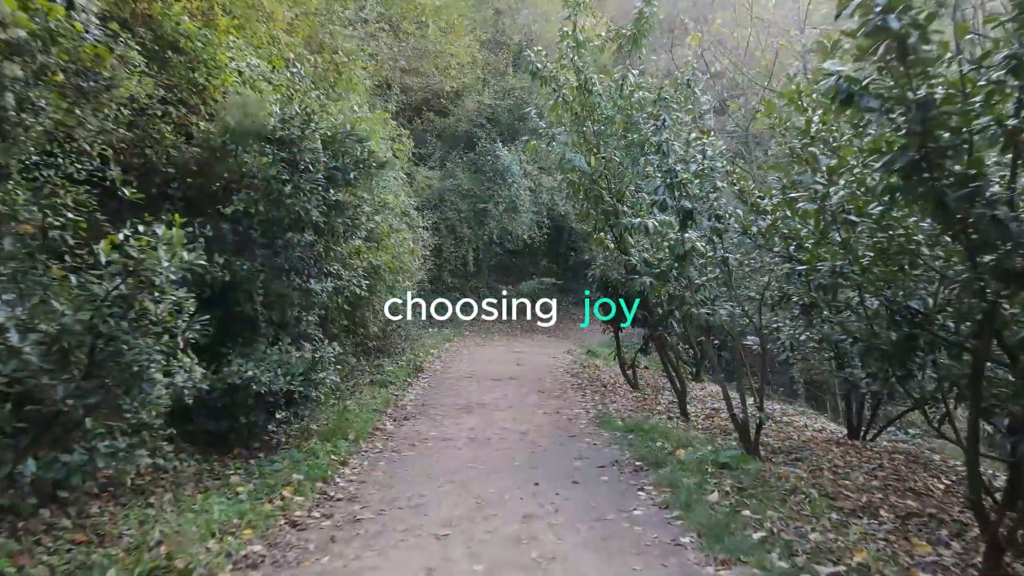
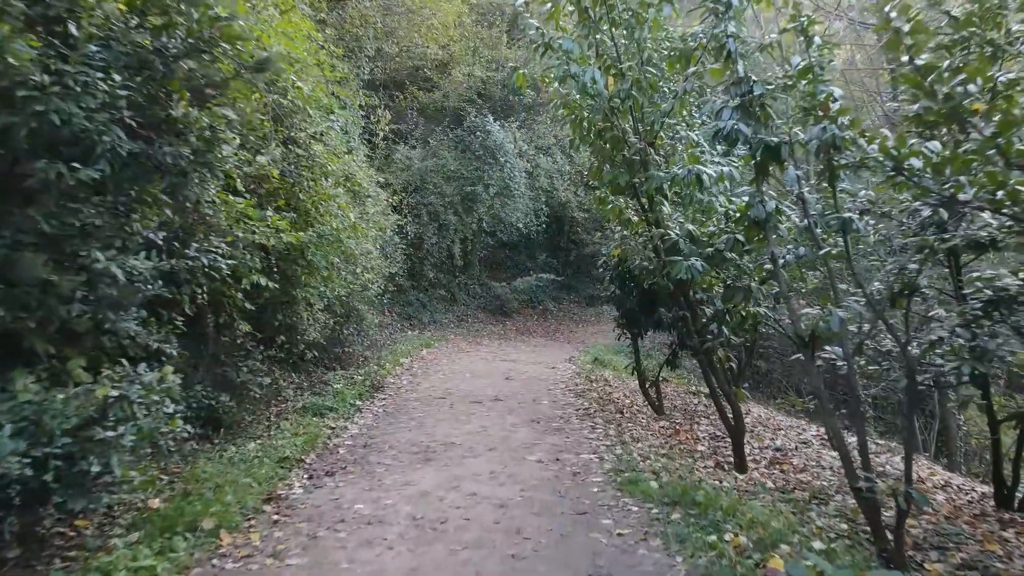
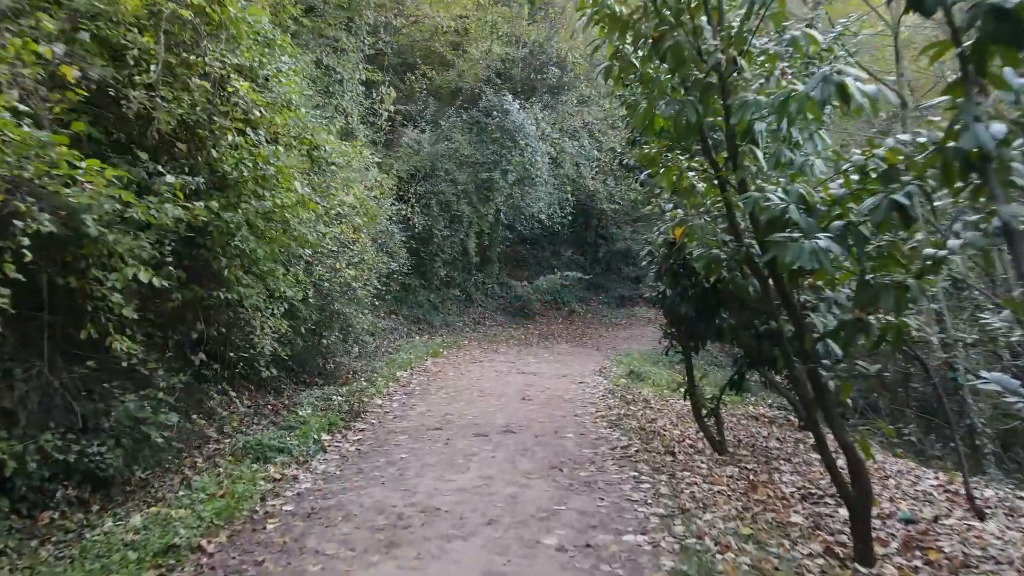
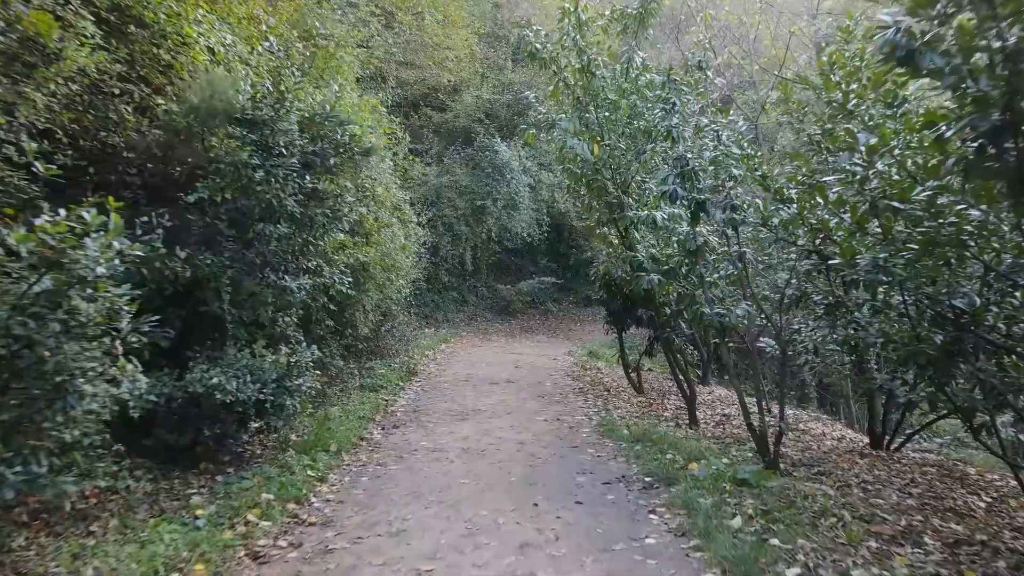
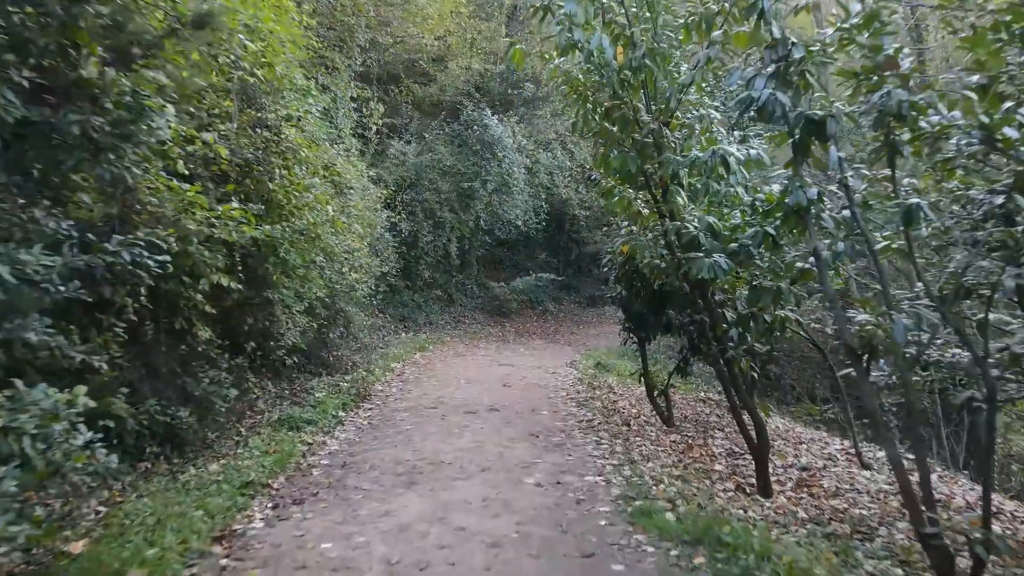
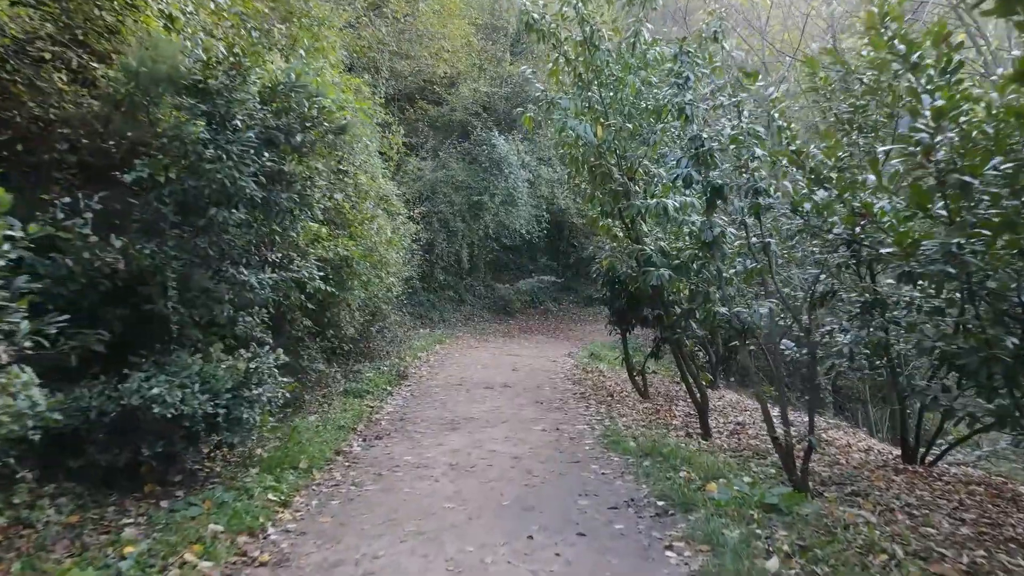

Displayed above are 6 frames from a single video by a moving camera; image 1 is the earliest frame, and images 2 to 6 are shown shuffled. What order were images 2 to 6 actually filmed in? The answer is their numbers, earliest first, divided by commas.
4, 6, 2, 5, 3
